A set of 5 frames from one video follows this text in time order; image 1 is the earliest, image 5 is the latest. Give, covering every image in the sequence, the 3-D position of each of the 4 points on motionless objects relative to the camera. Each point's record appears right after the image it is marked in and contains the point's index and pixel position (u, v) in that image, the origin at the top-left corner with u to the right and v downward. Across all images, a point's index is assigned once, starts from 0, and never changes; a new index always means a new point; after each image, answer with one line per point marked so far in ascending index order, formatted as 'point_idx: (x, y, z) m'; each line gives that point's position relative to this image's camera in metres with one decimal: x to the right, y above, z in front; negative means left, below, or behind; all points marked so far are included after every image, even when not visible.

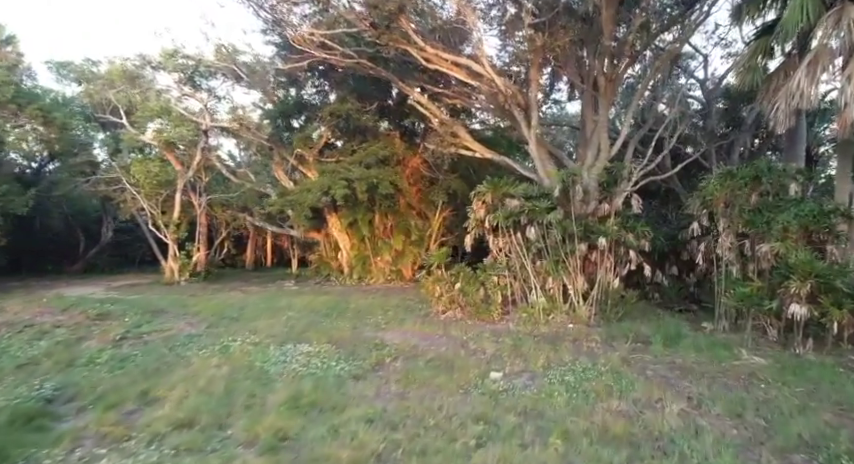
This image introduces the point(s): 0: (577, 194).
0: (+2.5, +0.6, +7.7) m
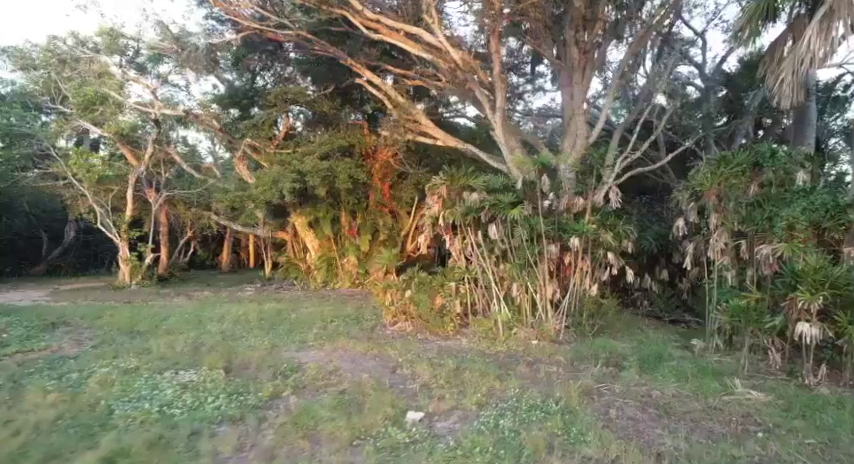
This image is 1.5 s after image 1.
0: (+1.7, +0.6, +6.6) m
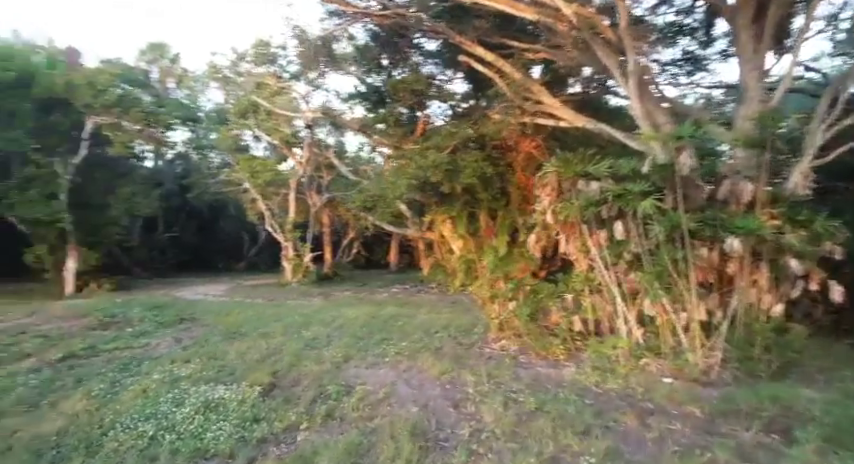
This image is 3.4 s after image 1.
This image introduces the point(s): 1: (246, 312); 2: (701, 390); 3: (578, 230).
0: (+2.7, +0.7, +4.7) m
1: (-3.1, -1.4, +7.8) m
2: (+2.5, -1.4, +4.2) m
3: (+1.8, 0.0, +5.4) m
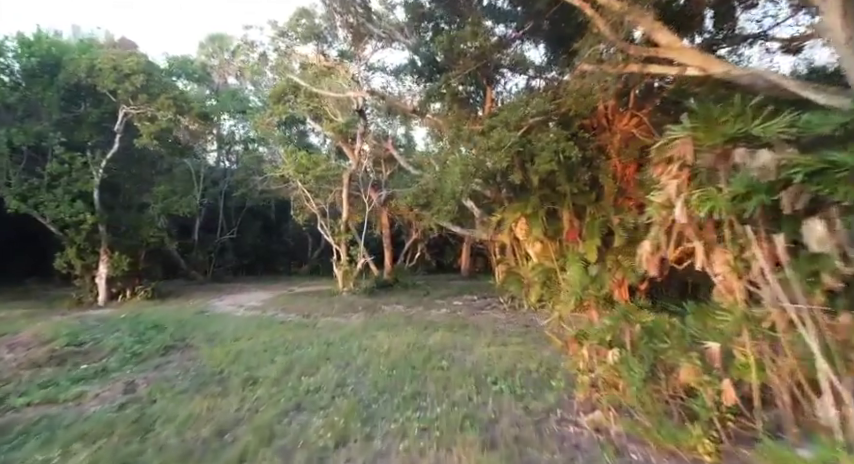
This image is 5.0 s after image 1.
0: (+2.9, +0.6, +2.3) m
1: (-2.3, -1.4, +6.3) m
2: (+2.6, -1.5, +1.8) m
3: (+2.1, 0.0, +3.1) m
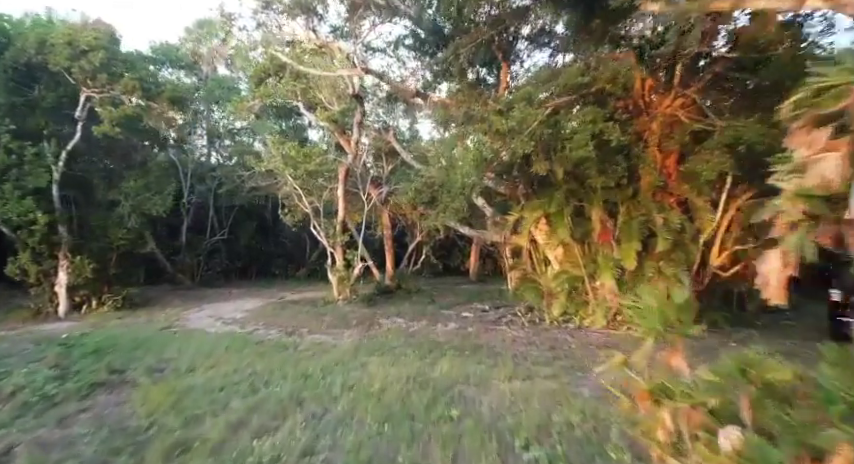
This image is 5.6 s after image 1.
0: (+2.9, +0.6, +1.0) m
1: (-2.2, -1.4, +5.0) m
2: (+2.6, -1.5, +0.5) m
3: (+2.1, 0.0, +1.8) m
